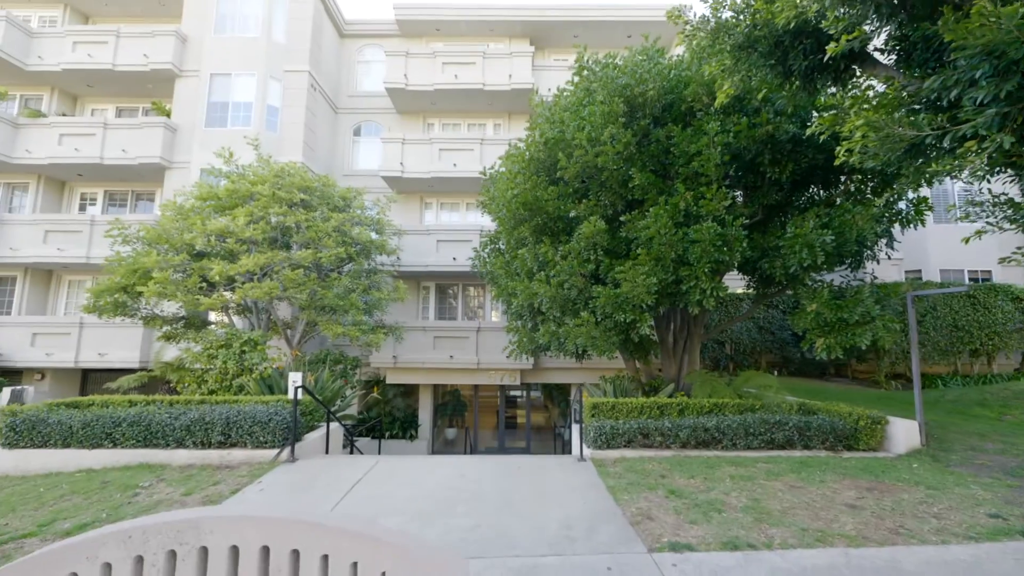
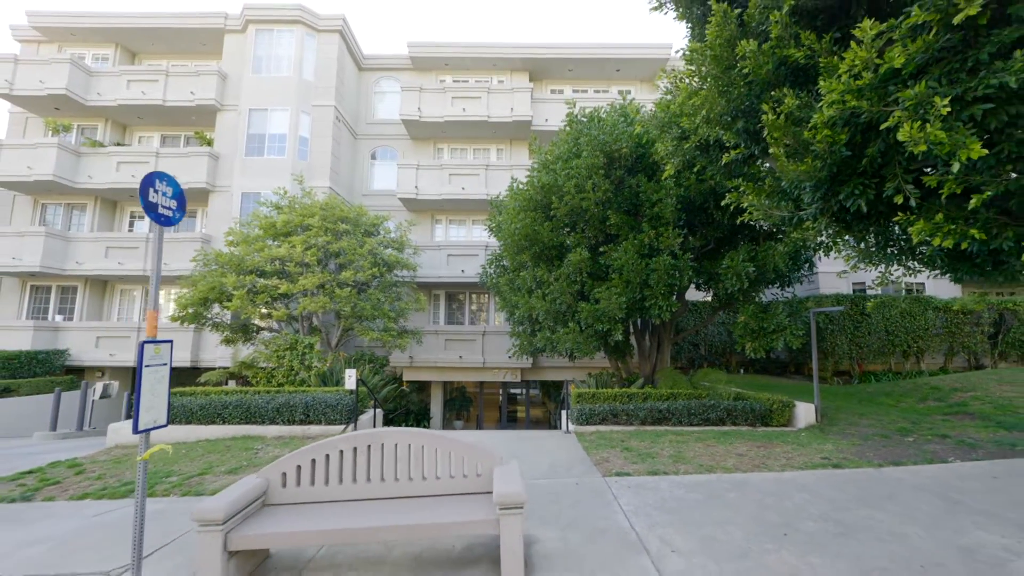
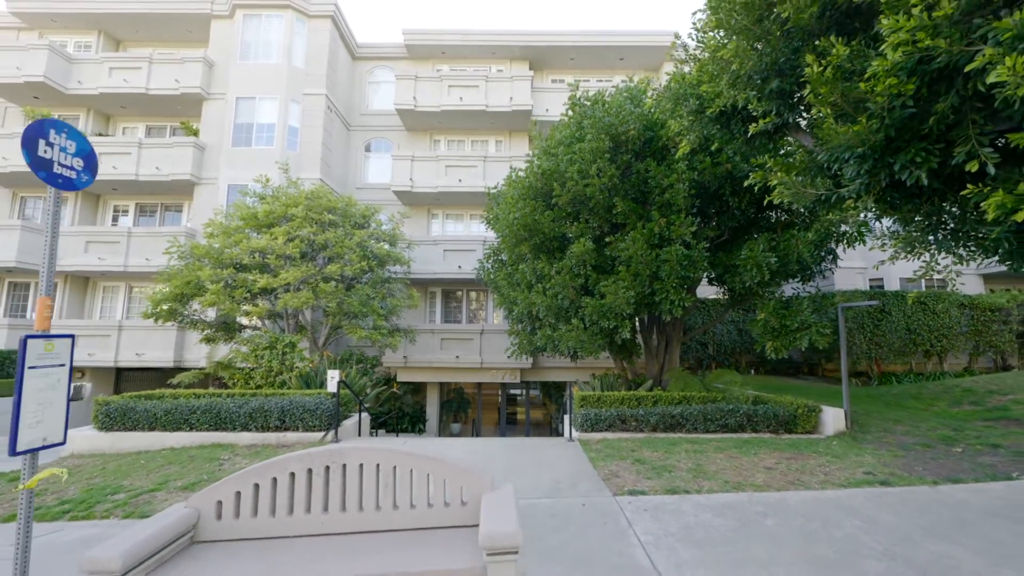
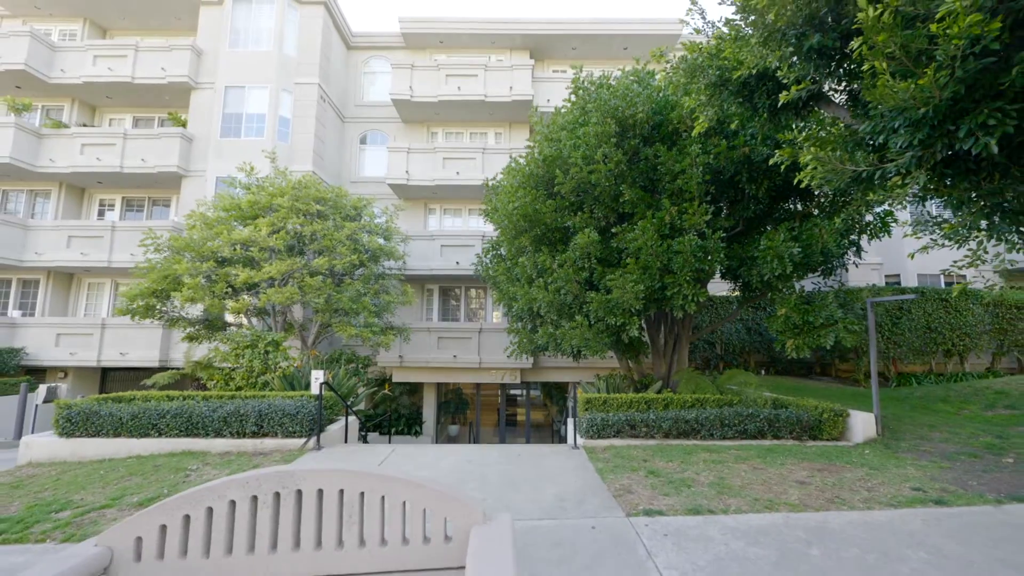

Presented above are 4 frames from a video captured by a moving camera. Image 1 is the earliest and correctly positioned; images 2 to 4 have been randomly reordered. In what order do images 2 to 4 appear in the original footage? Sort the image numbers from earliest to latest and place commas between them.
4, 3, 2
